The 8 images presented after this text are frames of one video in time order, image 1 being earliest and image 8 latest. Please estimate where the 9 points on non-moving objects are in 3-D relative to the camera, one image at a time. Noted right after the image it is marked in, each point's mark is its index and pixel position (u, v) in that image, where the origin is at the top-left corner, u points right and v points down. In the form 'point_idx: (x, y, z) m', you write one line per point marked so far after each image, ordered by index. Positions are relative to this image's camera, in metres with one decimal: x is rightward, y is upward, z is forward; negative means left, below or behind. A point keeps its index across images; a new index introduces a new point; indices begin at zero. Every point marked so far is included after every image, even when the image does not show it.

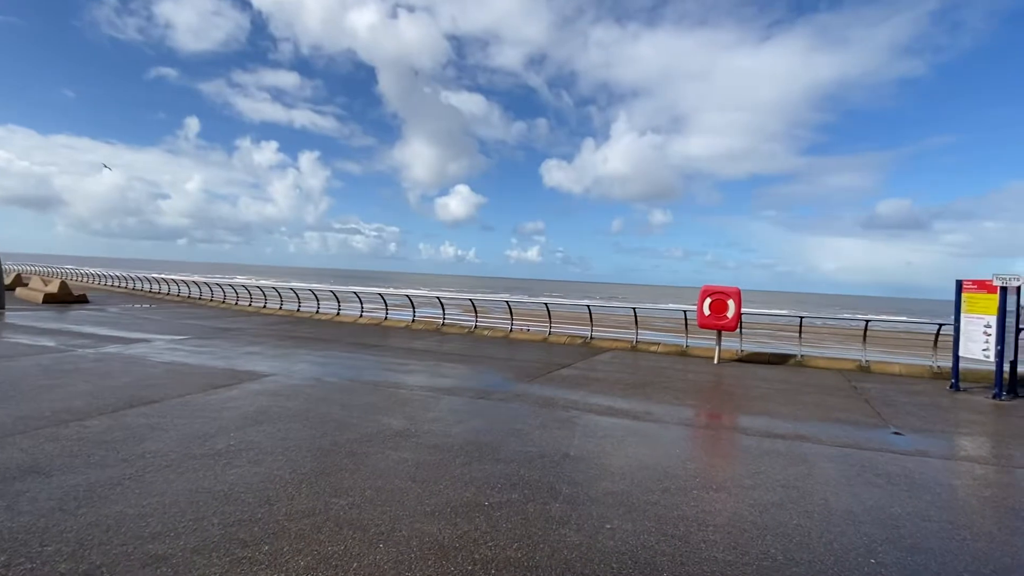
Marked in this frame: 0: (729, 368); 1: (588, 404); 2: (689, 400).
0: (+4.5, -1.7, +10.8) m
1: (+1.0, -1.6, +7.2) m
2: (+2.6, -1.6, +7.7) m
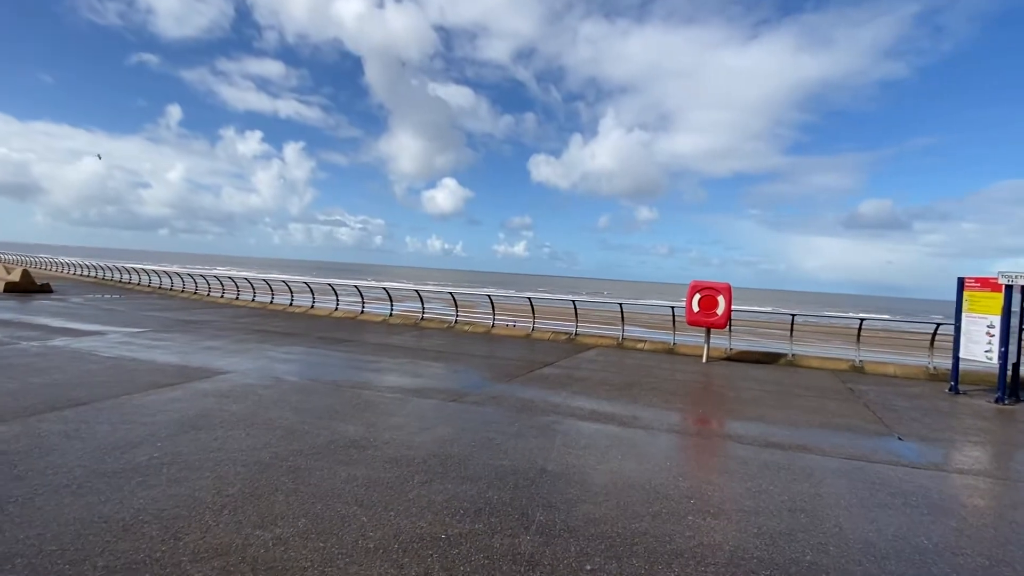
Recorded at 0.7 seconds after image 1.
0: (+4.1, -1.6, +10.3) m
1: (+0.7, -1.5, +6.6) m
2: (+2.3, -1.6, +7.1) m
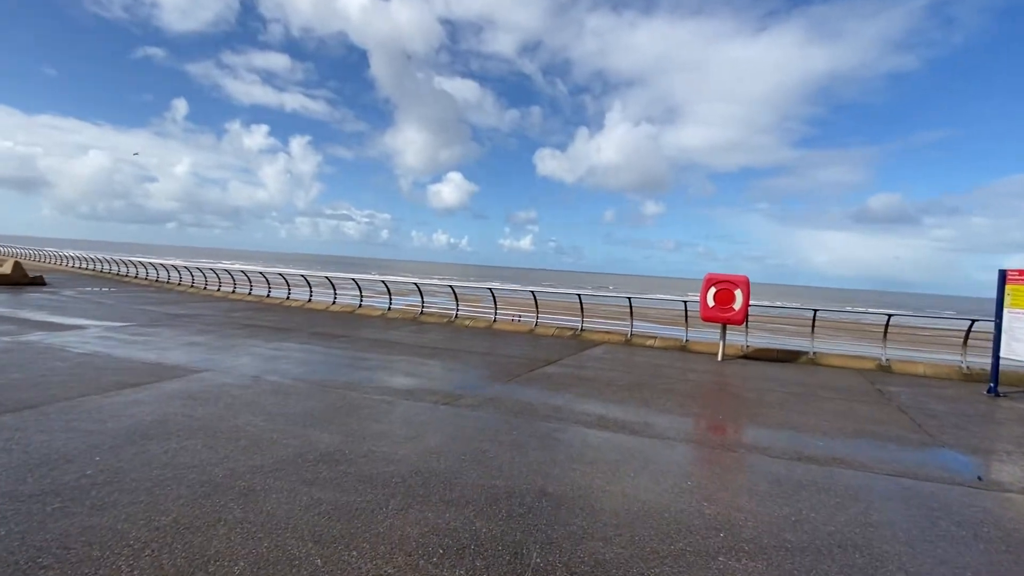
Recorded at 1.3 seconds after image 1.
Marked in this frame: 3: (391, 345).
0: (+4.1, -1.4, +9.6) m
1: (+0.7, -1.4, +6.0) m
2: (+2.3, -1.5, +6.5) m
3: (-2.4, -1.1, +10.5) m
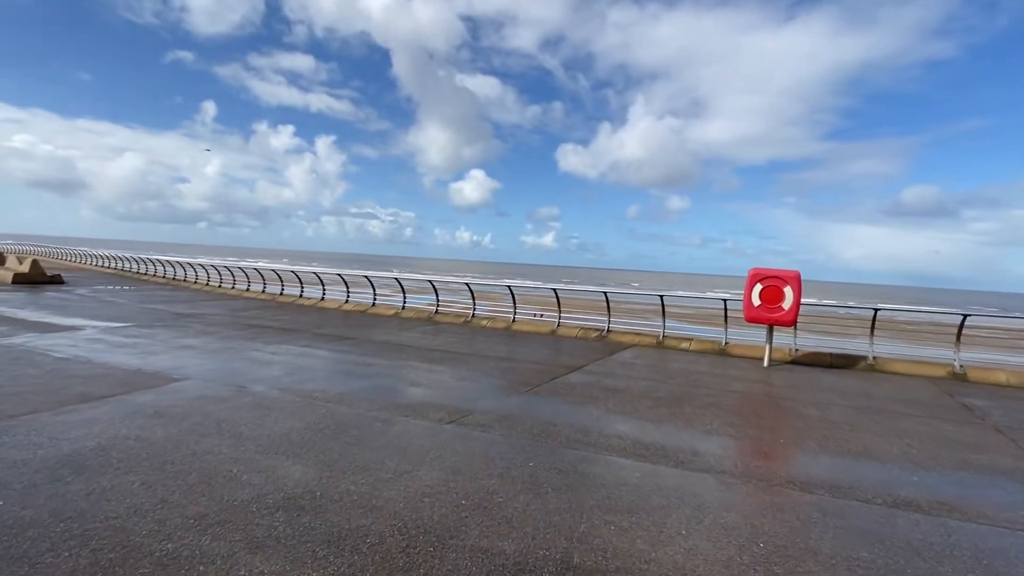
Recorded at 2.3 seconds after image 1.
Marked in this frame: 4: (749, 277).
0: (+4.4, -1.4, +8.5) m
1: (+0.9, -1.4, +5.0) m
2: (+2.4, -1.4, +5.4) m
3: (-2.1, -1.1, +9.6) m
4: (+4.1, +0.2, +9.1) m
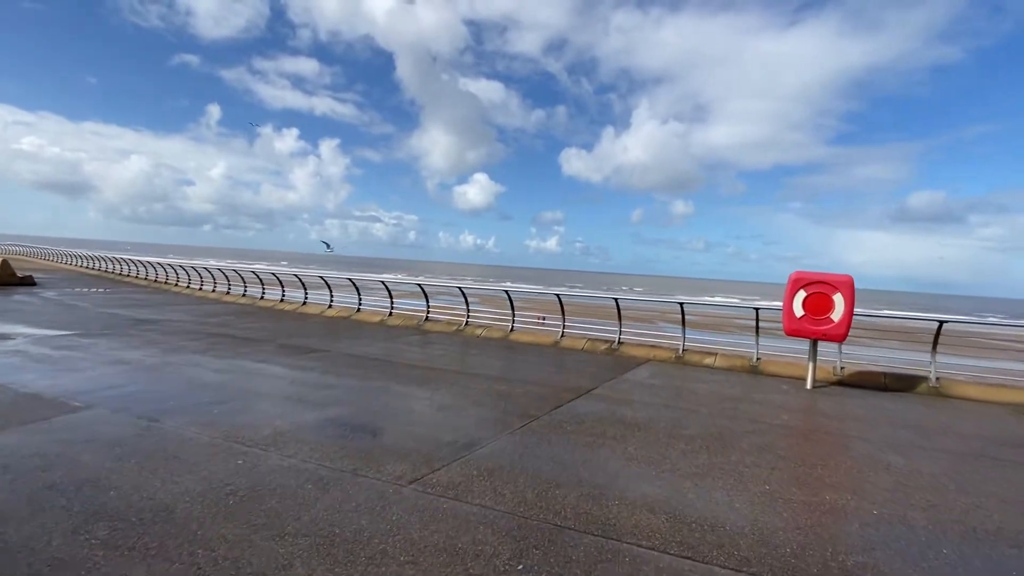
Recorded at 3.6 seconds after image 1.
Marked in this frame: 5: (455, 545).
0: (+4.4, -1.5, +7.0) m
1: (+0.8, -1.4, +3.5) m
2: (+2.3, -1.5, +4.0) m
3: (-2.1, -1.2, +8.2) m
4: (+4.1, +0.1, +7.7) m
5: (-0.3, -1.4, +2.9) m
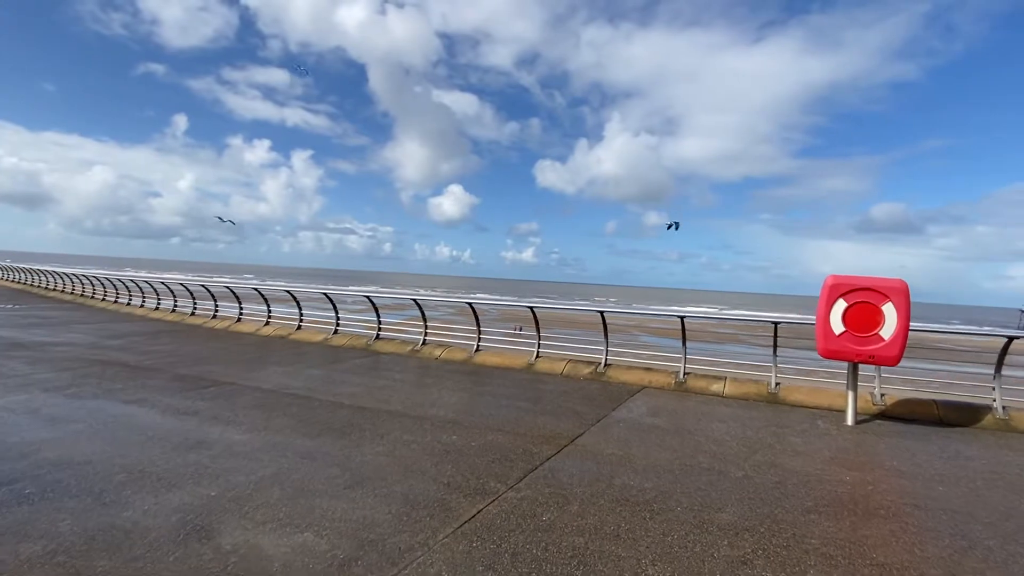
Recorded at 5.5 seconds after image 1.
0: (+3.9, -1.6, +5.3) m
1: (+0.5, -1.5, +1.7) m
2: (+2.0, -1.5, +2.2) m
3: (-2.6, -1.3, +6.2) m
4: (+3.6, 0.0, +6.0) m
5: (-0.5, -1.4, +1.0) m
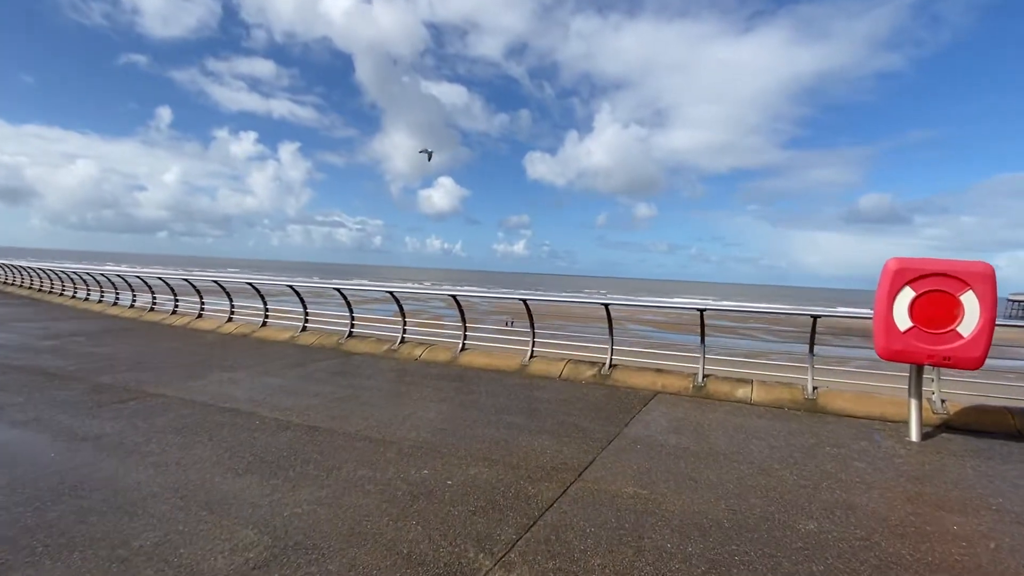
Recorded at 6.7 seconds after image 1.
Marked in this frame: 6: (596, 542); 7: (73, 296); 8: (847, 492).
0: (+3.8, -1.4, +4.2) m
1: (+0.5, -1.4, +0.6) m
2: (+2.0, -1.5, +1.1) m
3: (-2.7, -1.2, +5.0) m
4: (+3.5, +0.1, +4.9) m
5: (-0.6, -1.4, -0.1) m
6: (+0.4, -1.4, +2.8) m
7: (-15.1, -0.3, +18.3) m
8: (+2.3, -1.4, +3.7) m
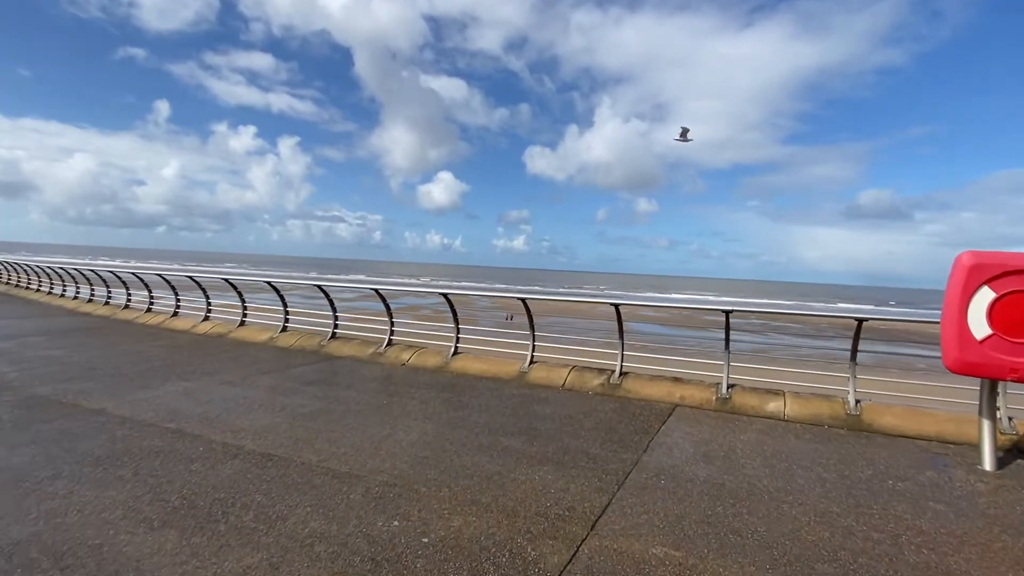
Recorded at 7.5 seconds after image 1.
0: (+3.8, -1.5, +3.4) m
1: (+0.5, -1.5, -0.2) m
2: (+2.0, -1.5, +0.3) m
3: (-2.7, -1.2, +4.2) m
4: (+3.5, +0.1, +4.1) m
5: (-0.6, -1.4, -1.0) m
6: (+0.4, -1.4, +2.0) m
7: (-15.2, -0.1, +17.5) m
8: (+2.3, -1.4, +2.8) m
